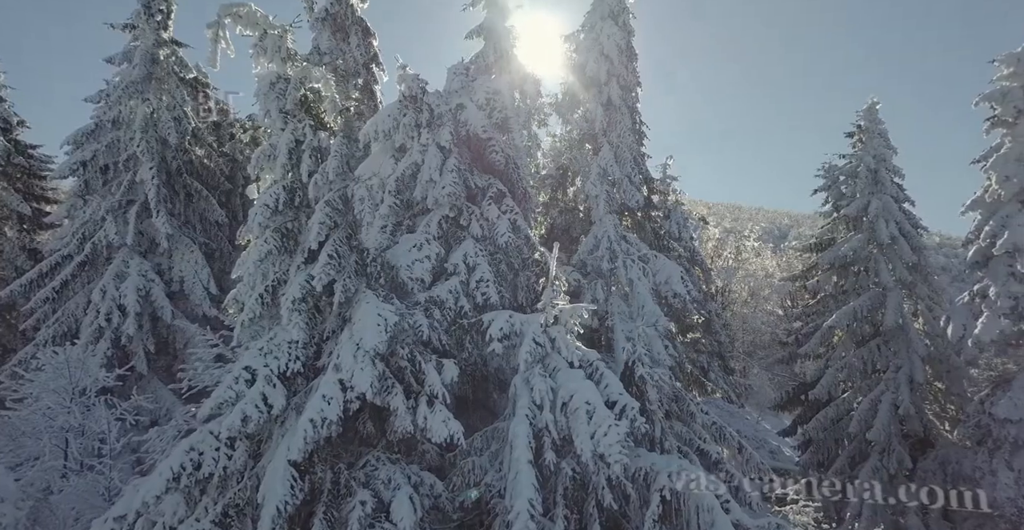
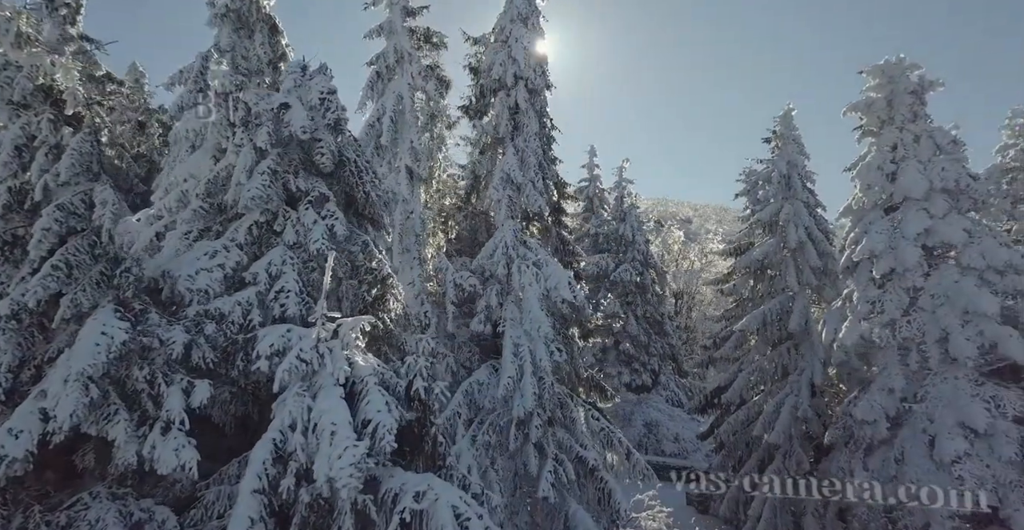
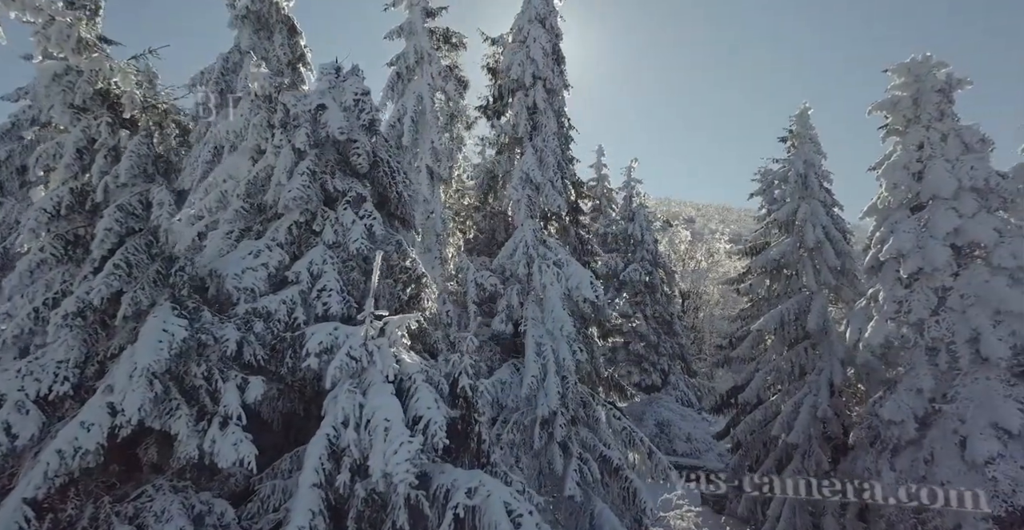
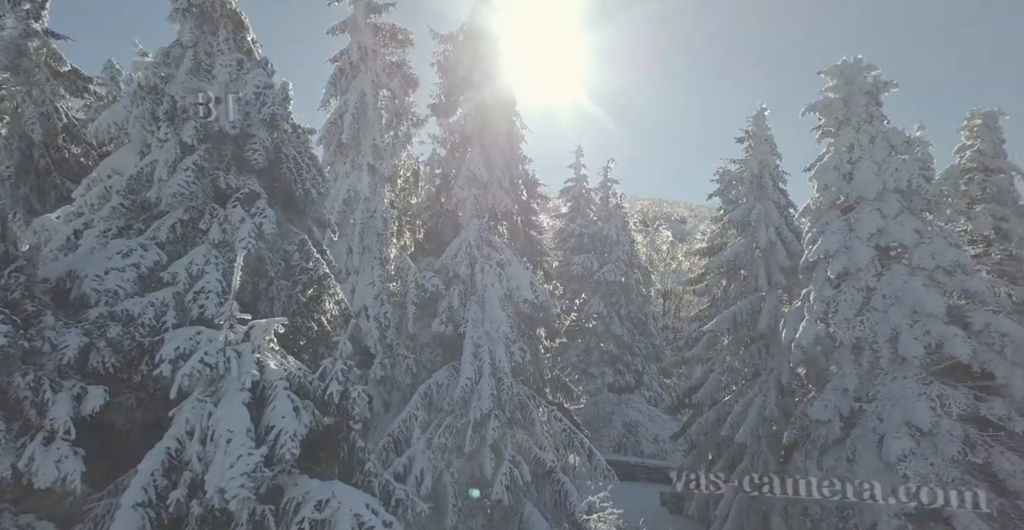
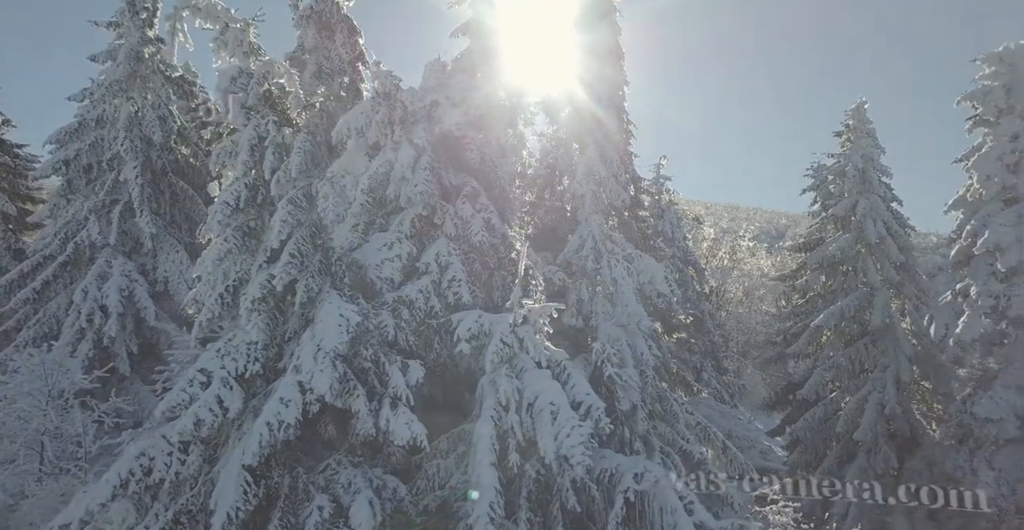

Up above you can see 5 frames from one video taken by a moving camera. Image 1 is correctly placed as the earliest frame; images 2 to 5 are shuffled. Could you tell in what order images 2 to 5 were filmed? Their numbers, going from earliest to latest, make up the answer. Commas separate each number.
5, 3, 2, 4
